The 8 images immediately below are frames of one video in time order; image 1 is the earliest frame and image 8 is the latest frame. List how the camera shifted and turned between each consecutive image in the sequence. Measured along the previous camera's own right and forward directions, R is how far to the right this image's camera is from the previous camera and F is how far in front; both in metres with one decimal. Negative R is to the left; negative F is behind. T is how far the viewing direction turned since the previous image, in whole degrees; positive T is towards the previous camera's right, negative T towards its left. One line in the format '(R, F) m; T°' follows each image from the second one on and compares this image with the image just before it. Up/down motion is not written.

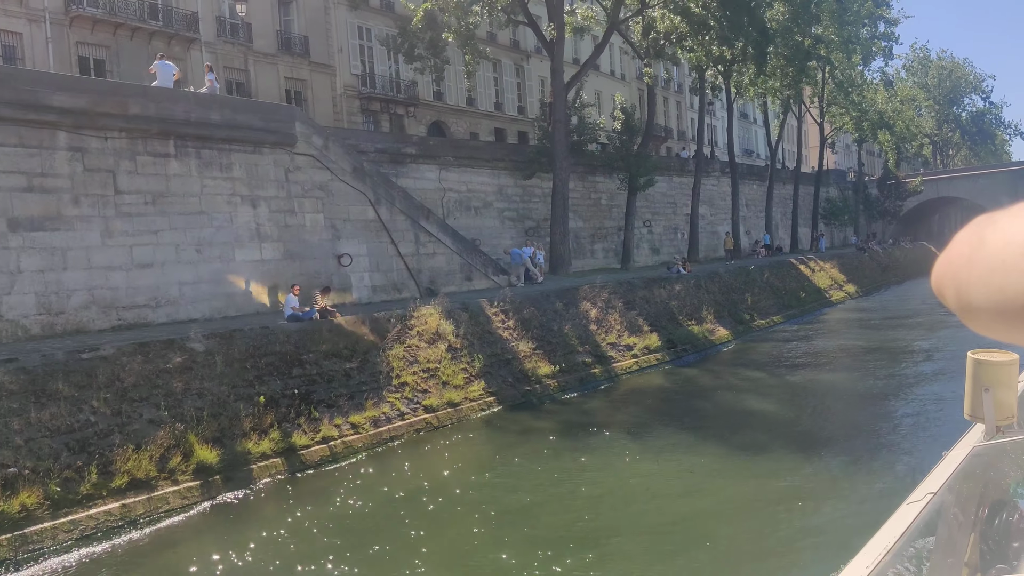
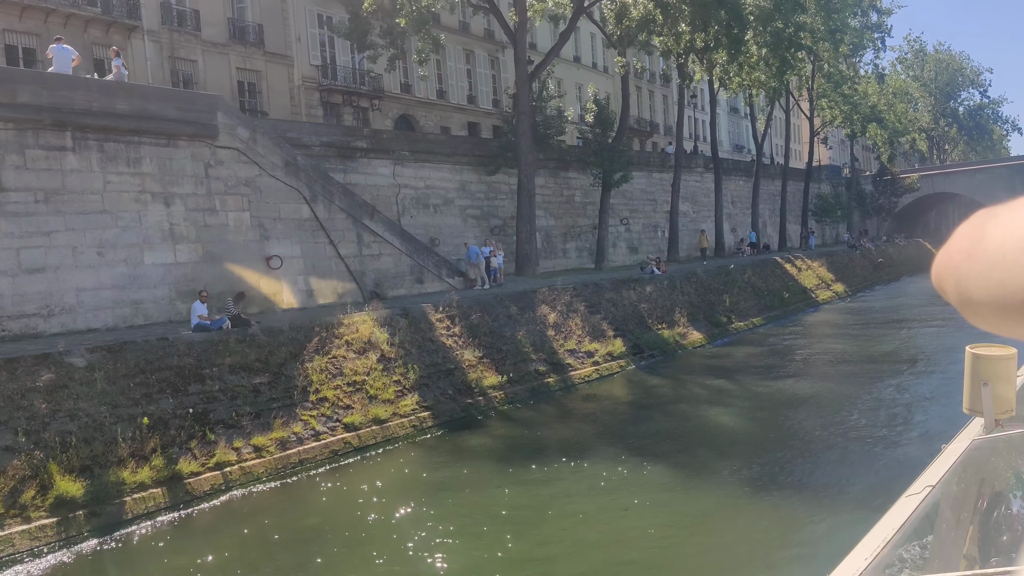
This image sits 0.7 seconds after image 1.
(+0.8, +1.3) m; 0°
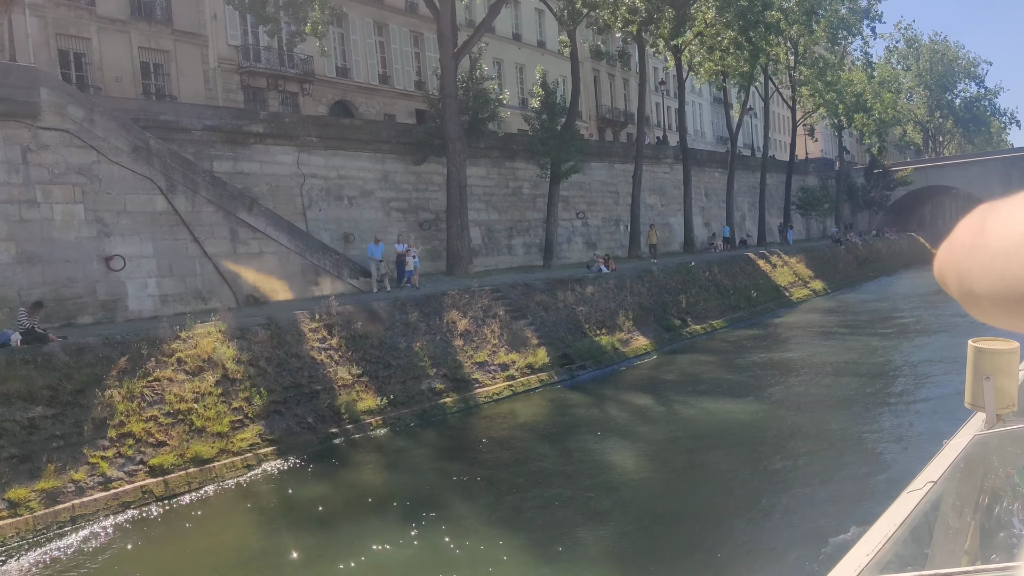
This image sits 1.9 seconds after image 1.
(+1.5, +2.3) m; 0°
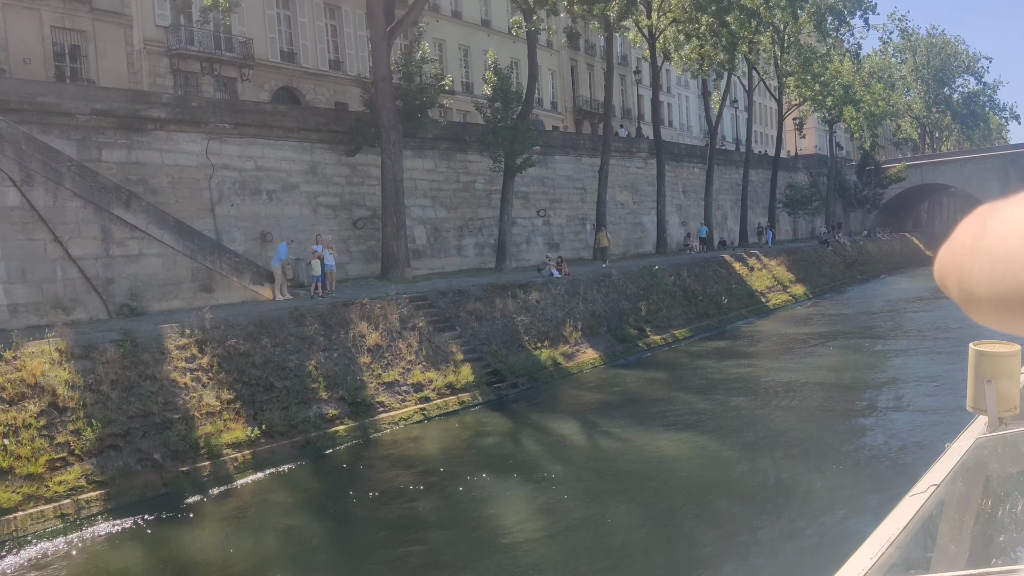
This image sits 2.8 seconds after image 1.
(+1.1, +1.8) m; 0°
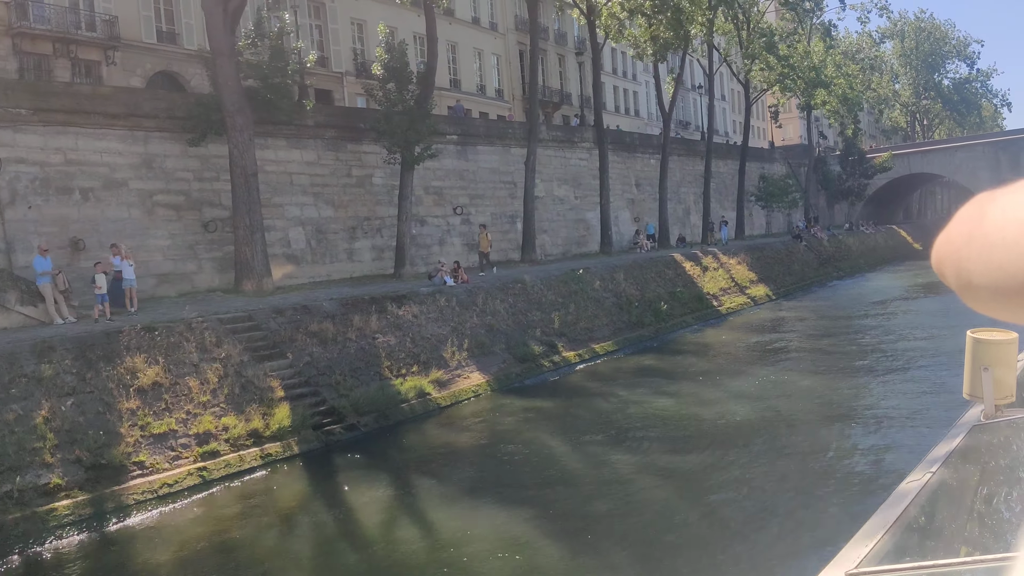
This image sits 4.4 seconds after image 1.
(+1.9, +2.9) m; 0°
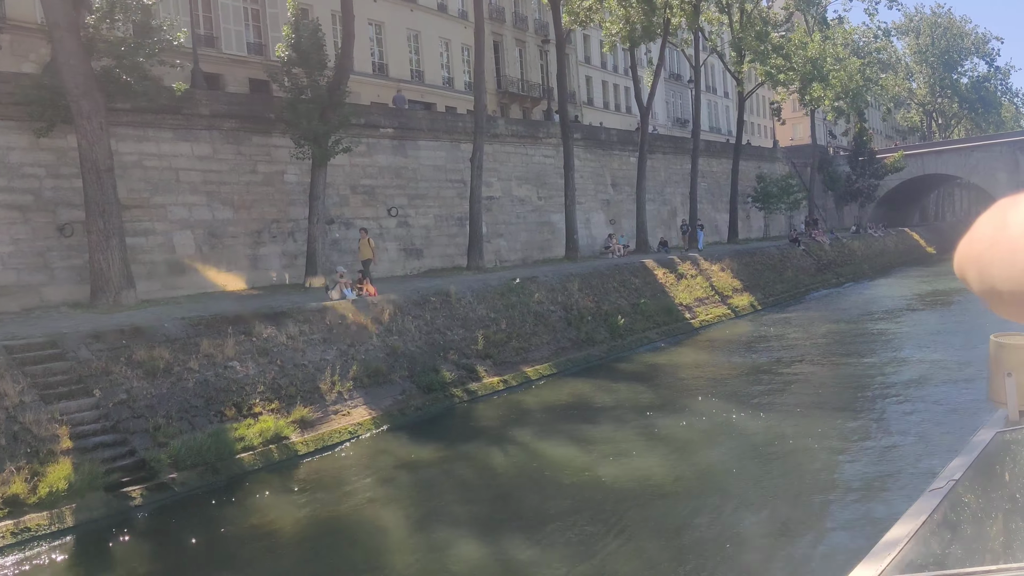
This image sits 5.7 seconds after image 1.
(+1.5, +2.4) m; -1°
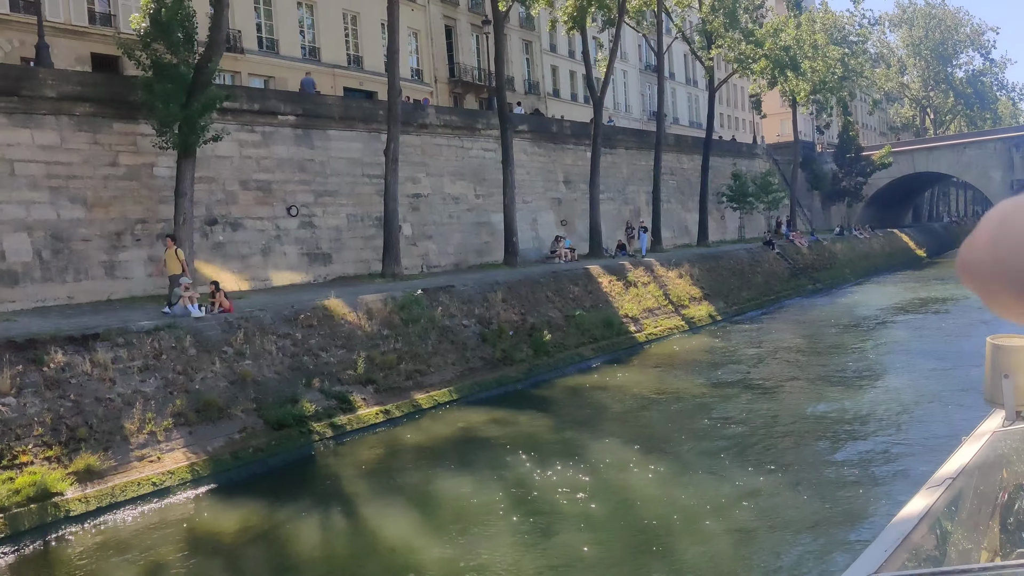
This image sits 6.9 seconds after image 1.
(+1.4, +2.2) m; 0°
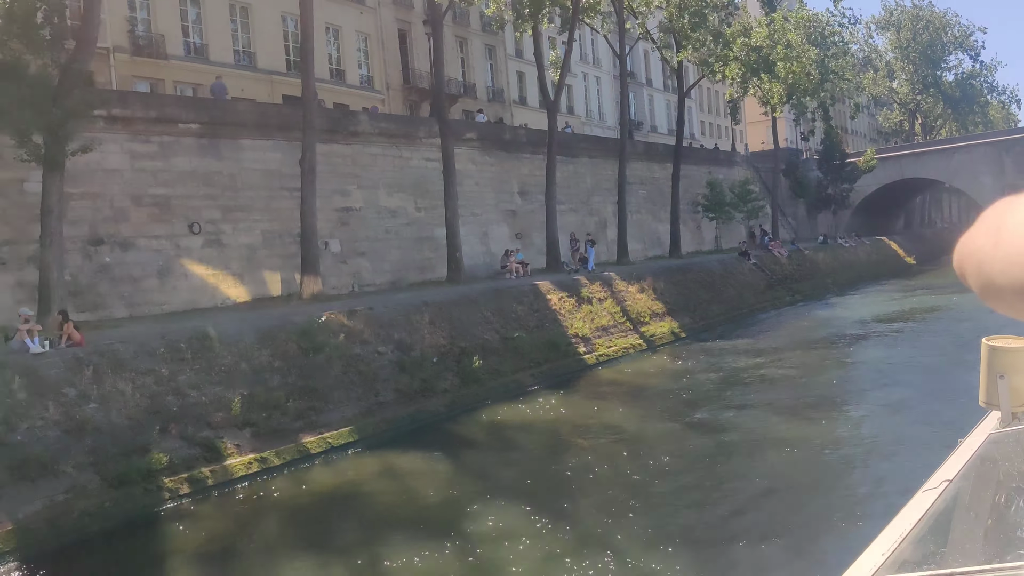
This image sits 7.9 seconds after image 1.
(+1.1, +1.6) m; 0°
